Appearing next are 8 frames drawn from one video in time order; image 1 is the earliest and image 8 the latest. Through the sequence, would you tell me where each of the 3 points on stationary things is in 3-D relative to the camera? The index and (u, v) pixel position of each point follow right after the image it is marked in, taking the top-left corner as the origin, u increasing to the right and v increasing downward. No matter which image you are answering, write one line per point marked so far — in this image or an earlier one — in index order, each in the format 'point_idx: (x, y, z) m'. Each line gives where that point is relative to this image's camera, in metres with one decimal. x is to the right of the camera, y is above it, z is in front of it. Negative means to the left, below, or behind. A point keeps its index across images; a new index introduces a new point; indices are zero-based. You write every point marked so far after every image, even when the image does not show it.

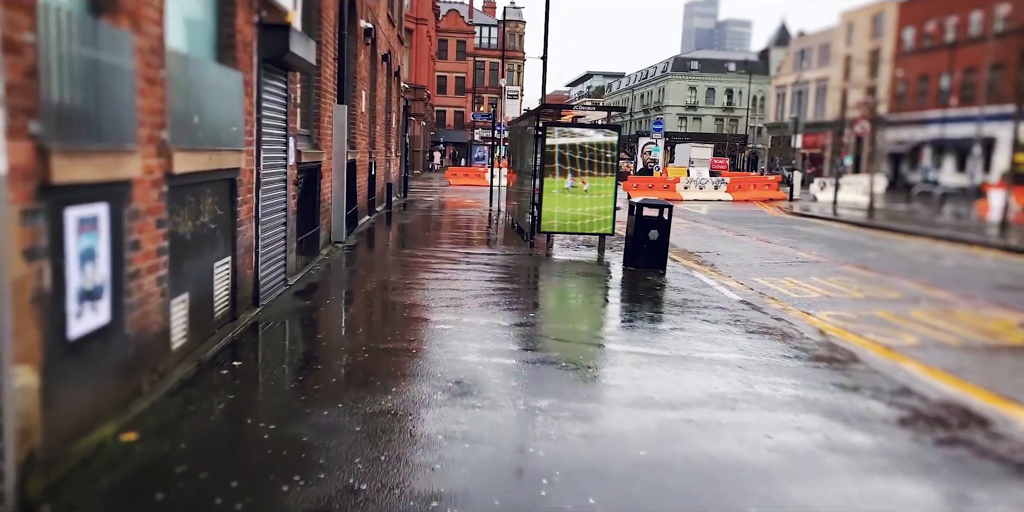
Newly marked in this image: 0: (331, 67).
0: (-2.3, +2.4, +10.1) m
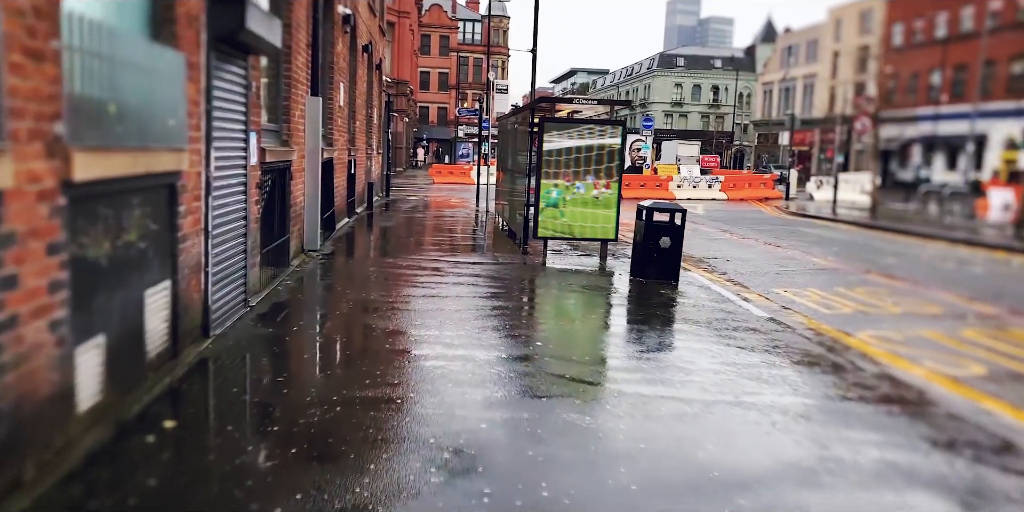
0: (-2.4, +2.3, +9.2) m
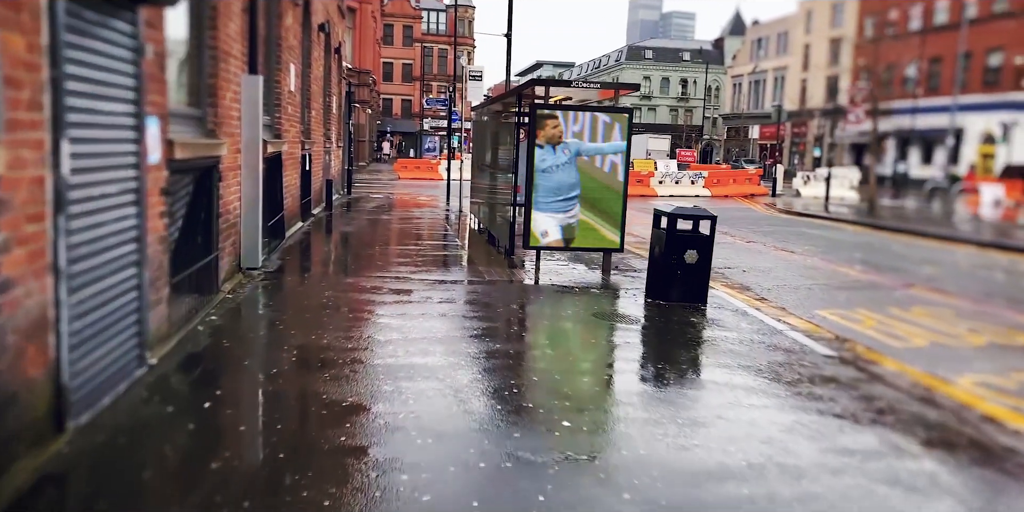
0: (-2.5, +2.1, +7.7) m
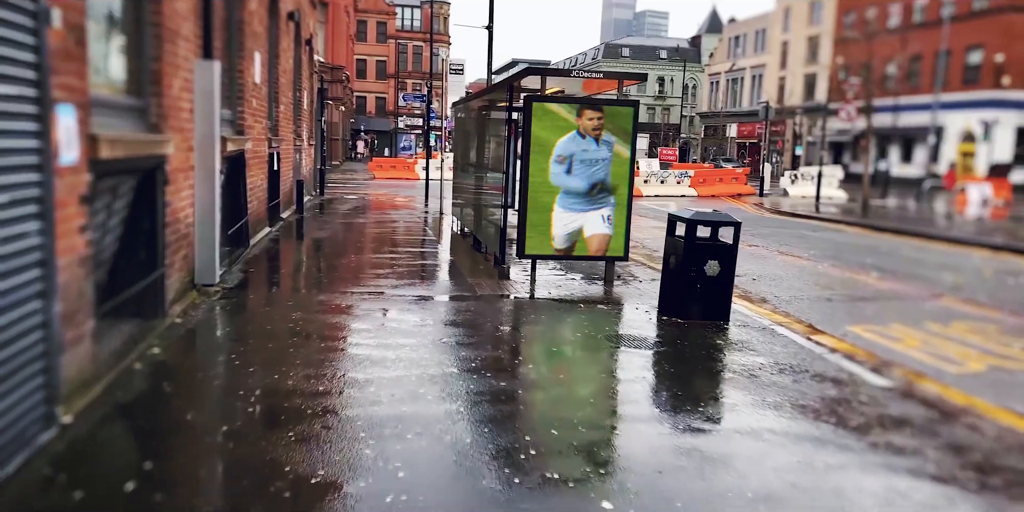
0: (-2.6, +2.1, +6.9) m
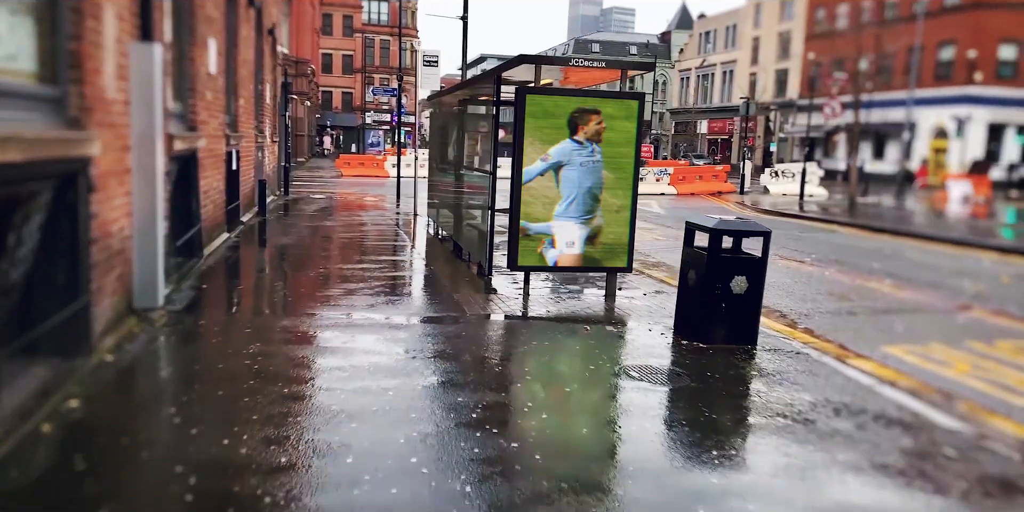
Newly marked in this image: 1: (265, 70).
0: (-2.7, +2.0, +6.1) m
1: (-4.7, +3.5, +15.4) m
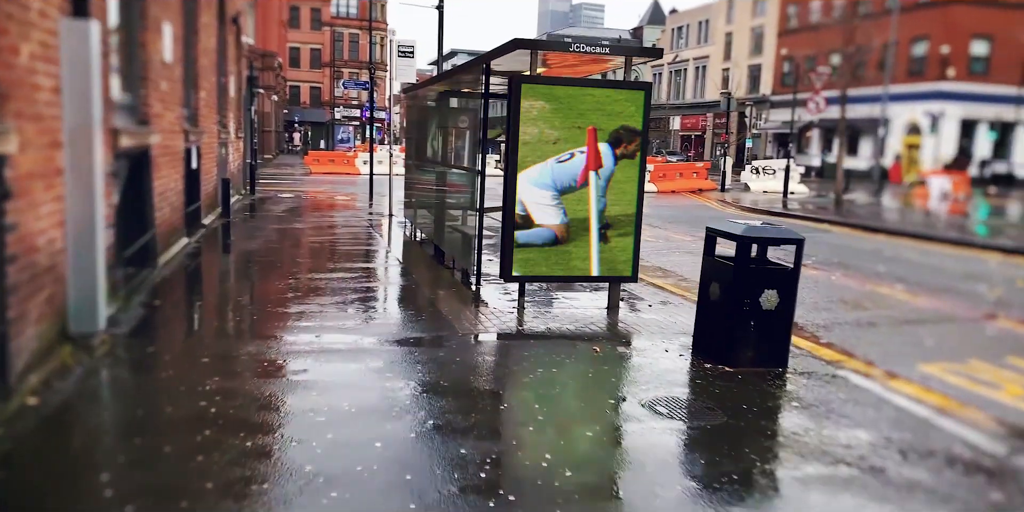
0: (-2.8, +1.9, +5.5) m
1: (-5.1, +3.5, +14.7) m
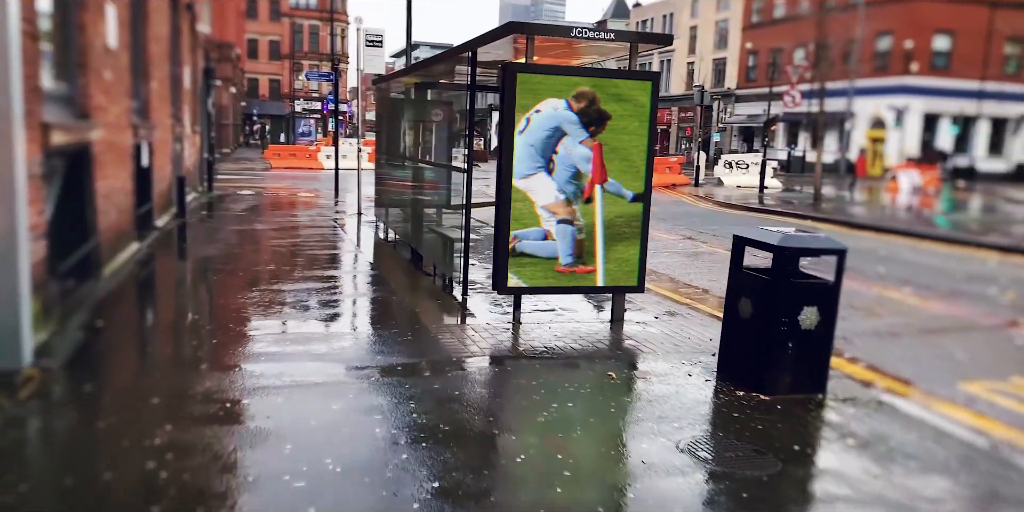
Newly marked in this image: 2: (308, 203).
0: (-2.9, +1.8, +4.8) m
1: (-5.6, +3.5, +13.9) m
2: (-4.1, +1.1, +16.6) m
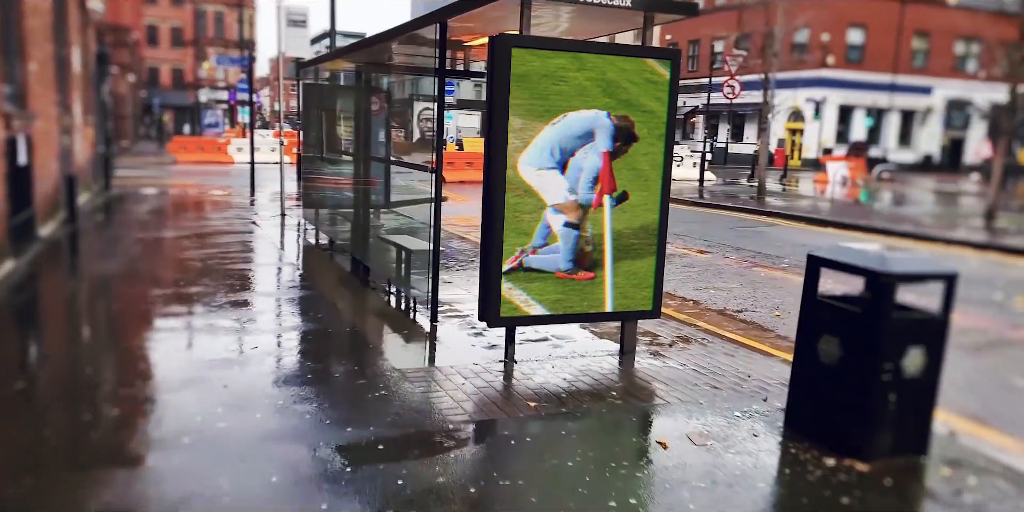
0: (-3.0, +1.7, +3.6) m
1: (-6.6, +3.4, +12.3) m
2: (-5.4, +1.0, +15.2) m
